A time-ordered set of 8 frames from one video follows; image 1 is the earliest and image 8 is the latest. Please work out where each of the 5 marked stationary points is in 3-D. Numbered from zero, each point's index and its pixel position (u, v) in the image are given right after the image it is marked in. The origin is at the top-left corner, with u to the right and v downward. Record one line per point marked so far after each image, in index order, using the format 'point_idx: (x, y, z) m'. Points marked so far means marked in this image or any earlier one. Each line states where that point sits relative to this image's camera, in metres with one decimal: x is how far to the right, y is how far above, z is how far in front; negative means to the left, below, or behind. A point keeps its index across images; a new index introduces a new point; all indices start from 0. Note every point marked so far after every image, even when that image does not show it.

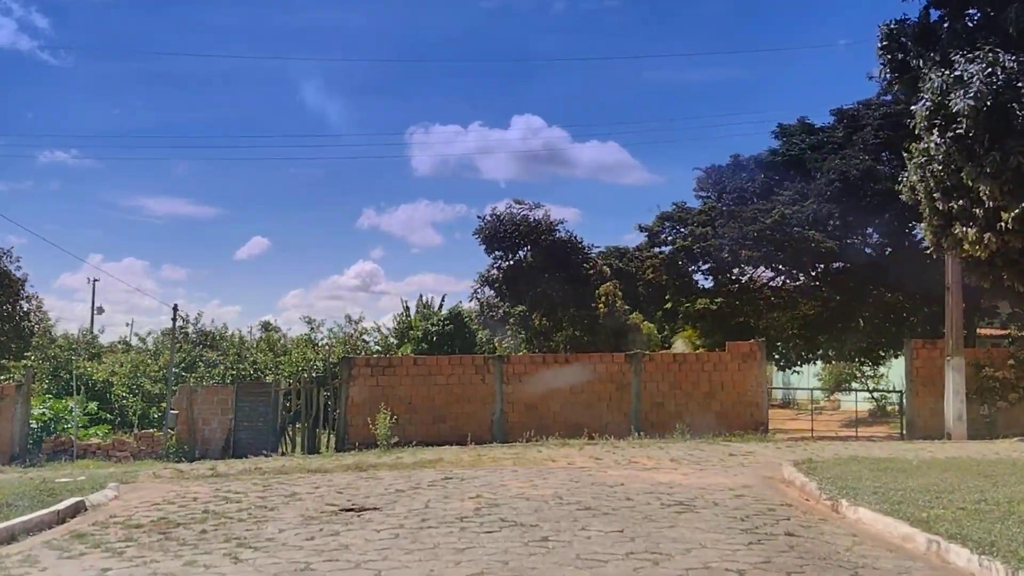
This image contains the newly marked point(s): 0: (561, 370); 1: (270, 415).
0: (+1.0, -1.7, +17.0) m
1: (-4.6, -2.4, +15.3) m
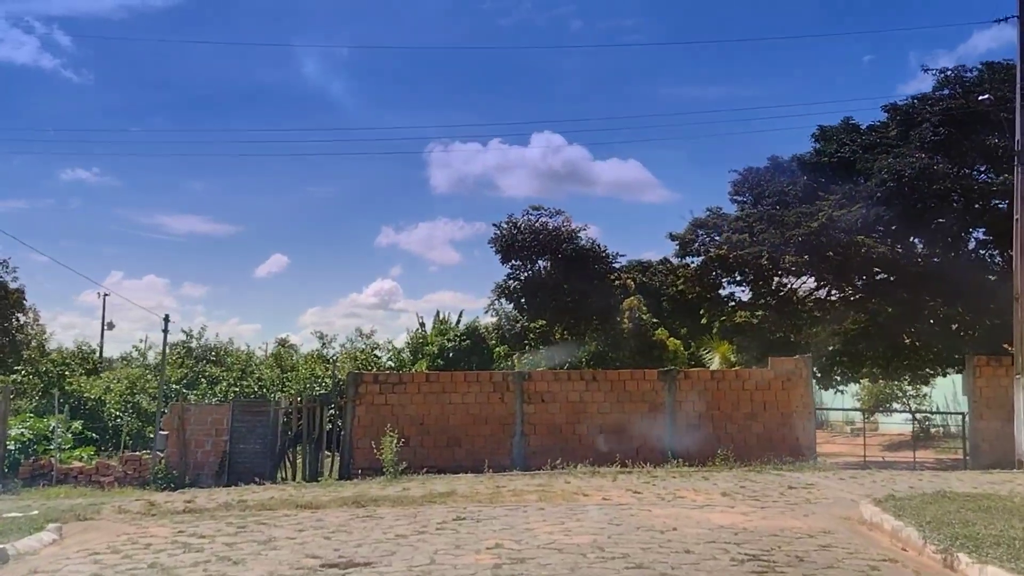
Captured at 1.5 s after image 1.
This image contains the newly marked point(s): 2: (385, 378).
0: (+1.5, -1.9, +15.5) m
1: (-4.2, -2.6, +13.9) m
2: (-2.3, -1.7, +15.0) m
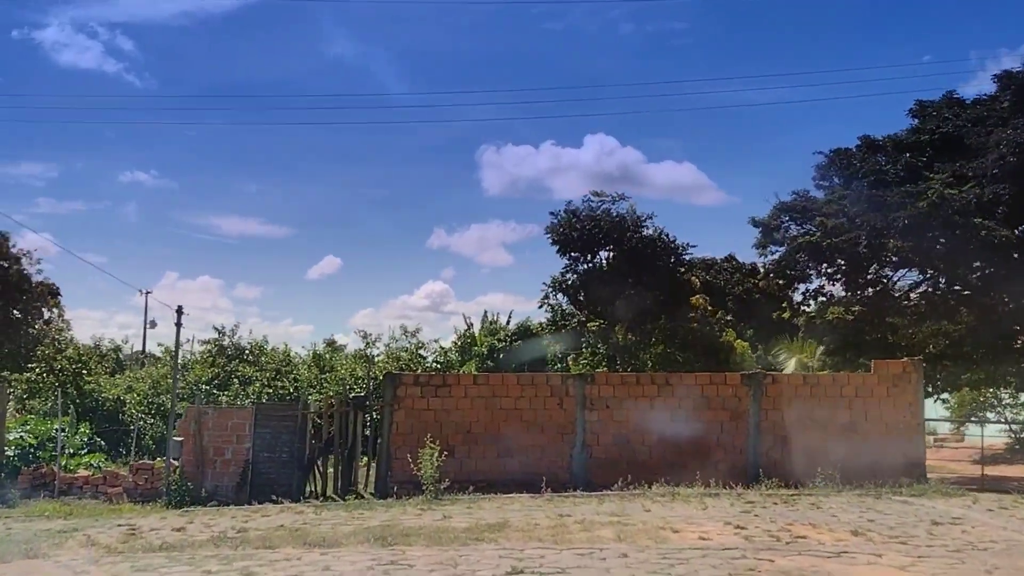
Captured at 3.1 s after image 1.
0: (+2.4, -1.8, +13.5) m
1: (-3.3, -2.4, +12.3) m
2: (-1.4, -1.5, +13.2) m
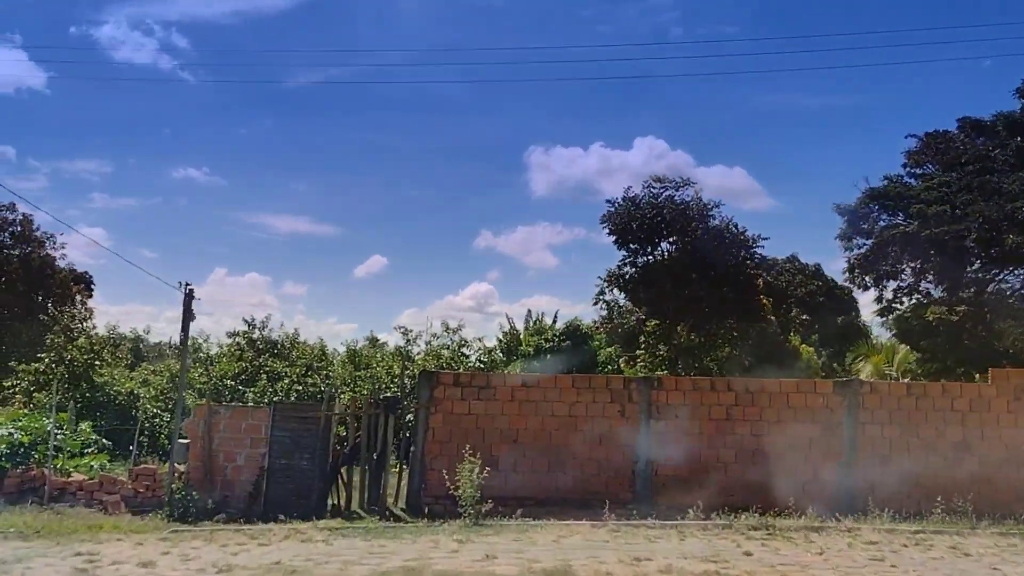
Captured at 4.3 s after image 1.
0: (+3.2, -1.6, +11.6) m
1: (-2.6, -2.1, +10.7) m
2: (-0.6, -1.3, +11.5) m
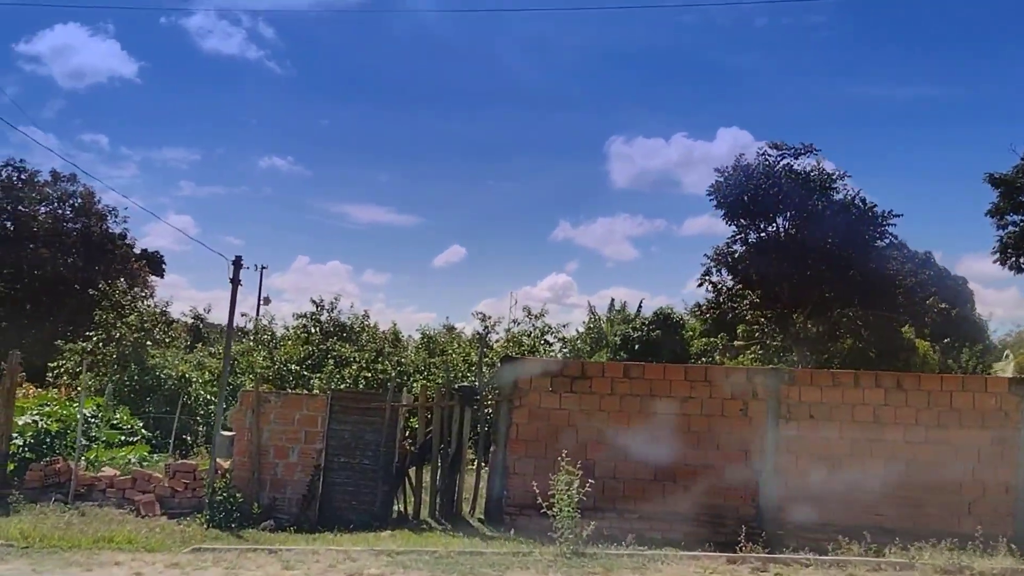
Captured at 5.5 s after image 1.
0: (+4.4, -1.3, +9.4) m
1: (-1.5, -1.8, +9.1) m
2: (+0.6, -1.0, +9.7) m
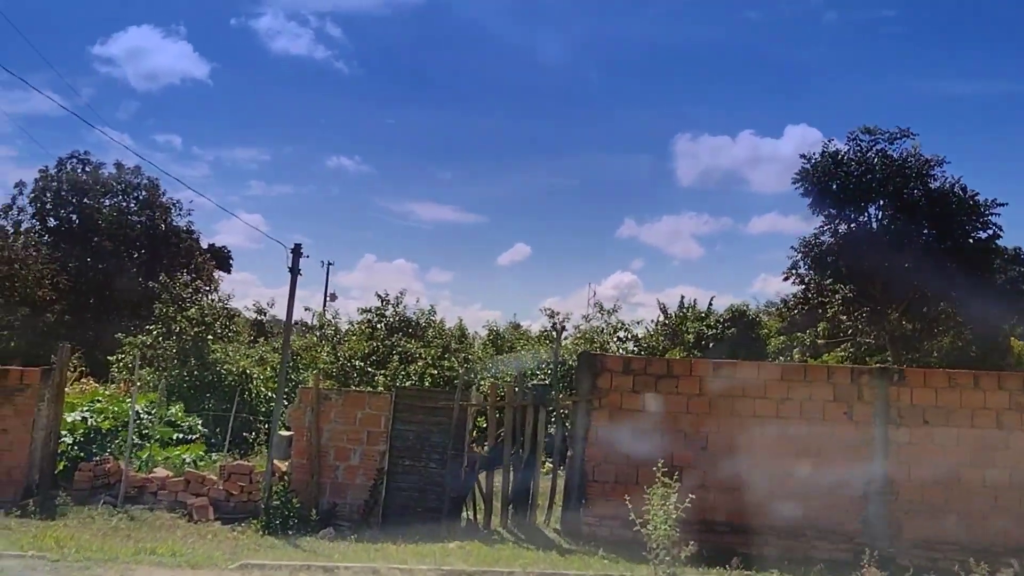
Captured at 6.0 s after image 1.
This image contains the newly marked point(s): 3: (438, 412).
0: (+5.2, -1.2, +8.2) m
1: (-0.6, -1.7, +8.3) m
2: (+1.4, -0.8, +8.8) m
3: (-0.8, -1.3, +8.4) m
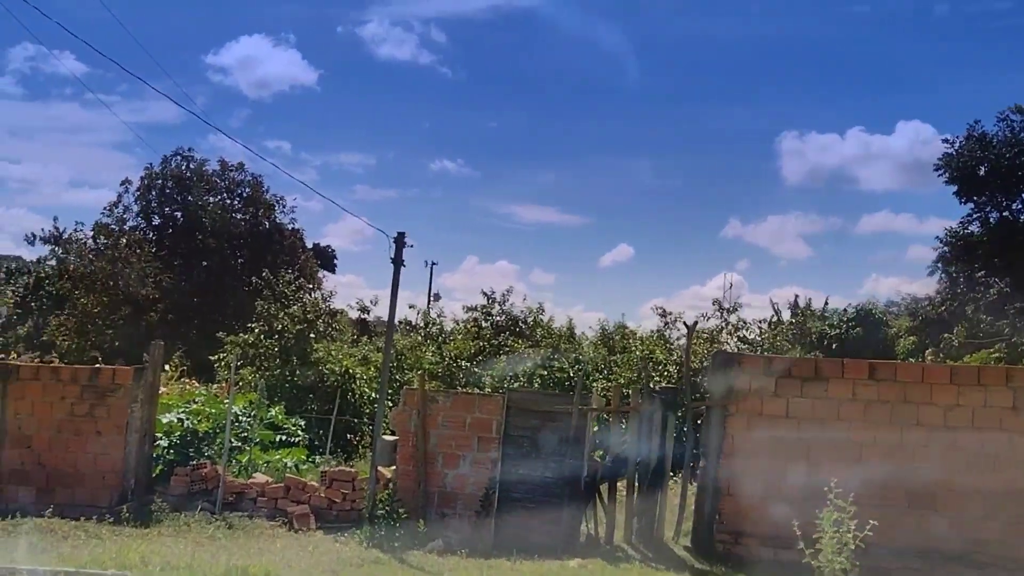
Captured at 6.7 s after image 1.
0: (+6.3, -1.0, +6.6) m
1: (+0.5, -1.6, +7.5) m
2: (+2.6, -0.7, +7.7) m
3: (+0.4, -1.2, +7.5) m
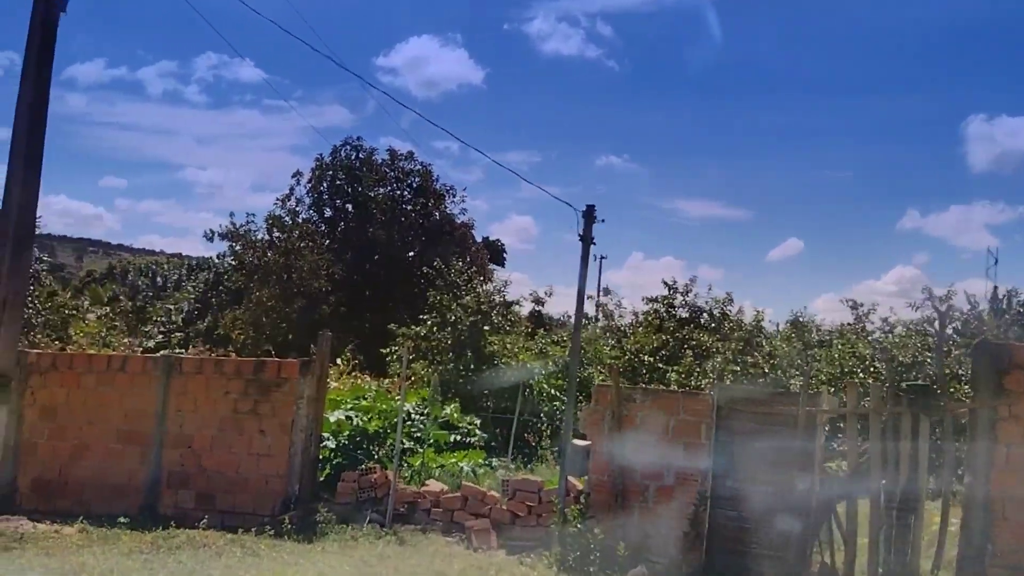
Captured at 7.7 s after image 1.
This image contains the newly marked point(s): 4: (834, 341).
0: (+7.6, -0.7, +4.1) m
1: (+2.1, -1.4, +6.1) m
2: (+4.2, -0.5, +5.8) m
3: (+2.0, -1.0, +6.1) m
4: (+5.3, -0.8, +13.2) m
